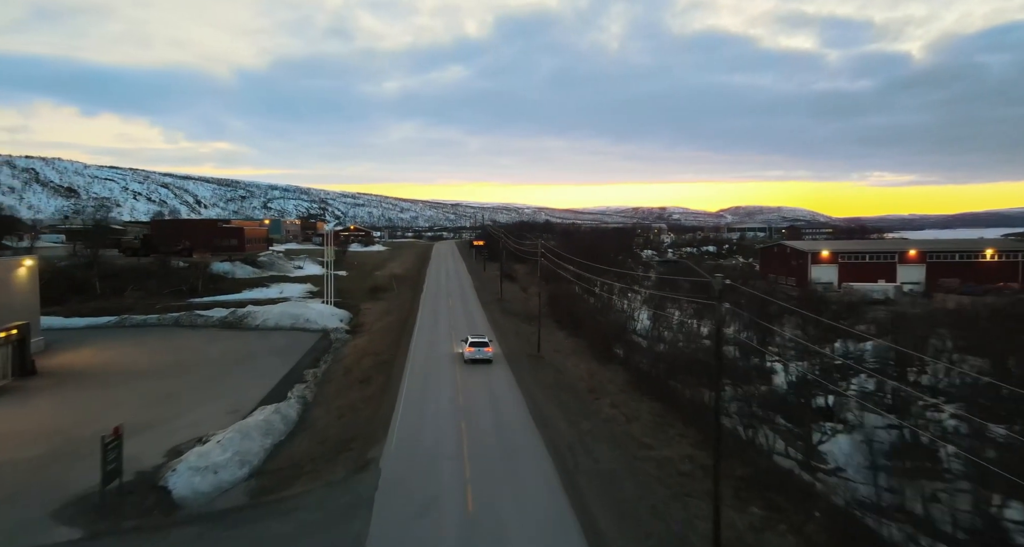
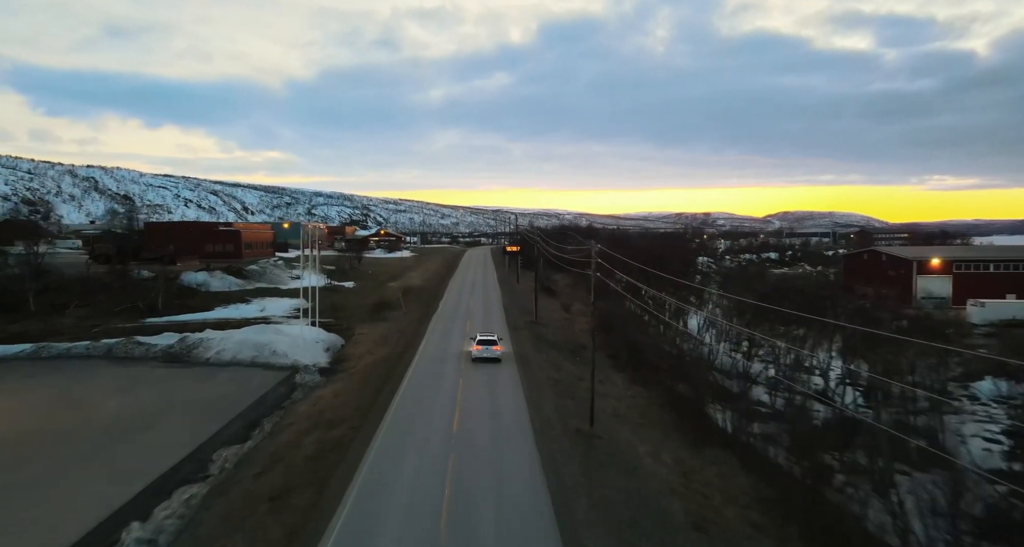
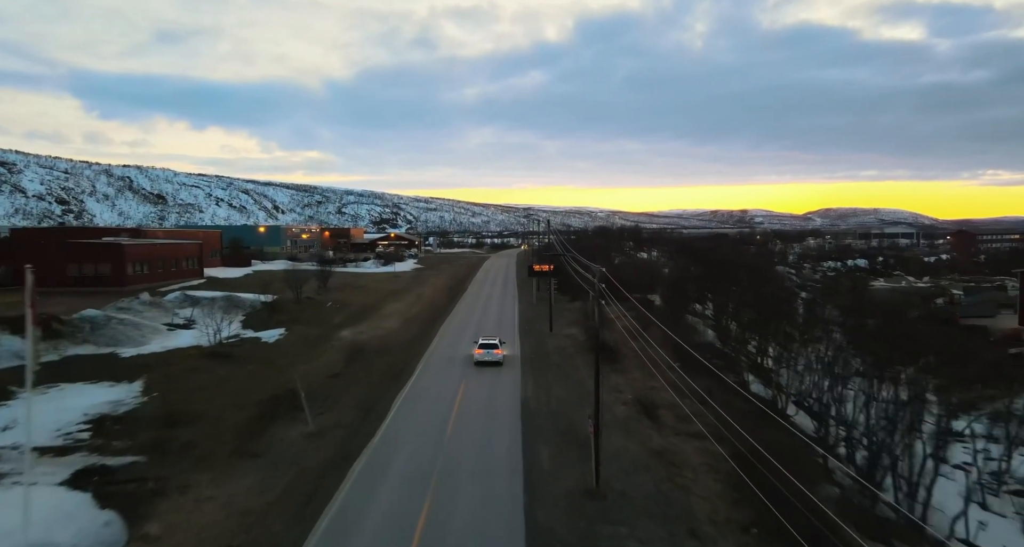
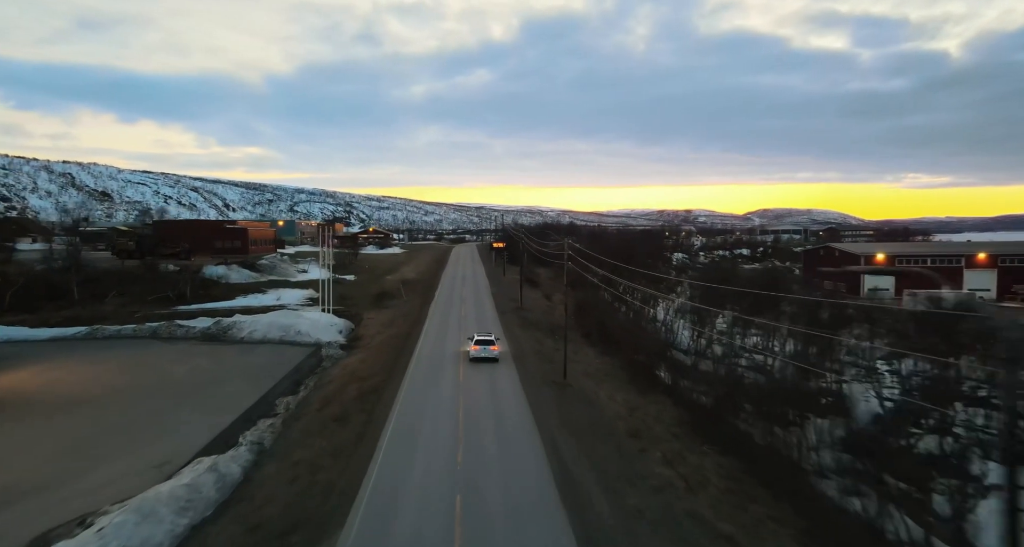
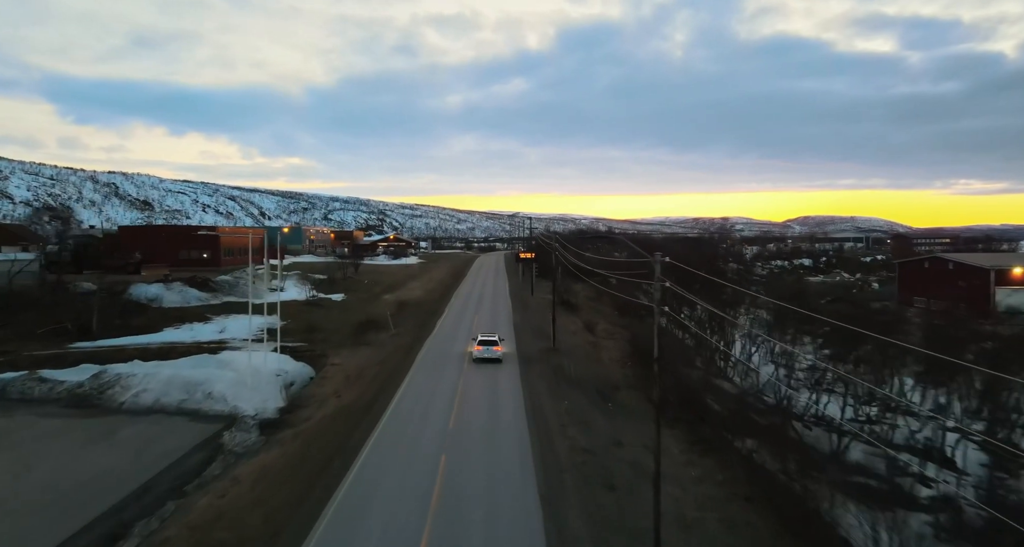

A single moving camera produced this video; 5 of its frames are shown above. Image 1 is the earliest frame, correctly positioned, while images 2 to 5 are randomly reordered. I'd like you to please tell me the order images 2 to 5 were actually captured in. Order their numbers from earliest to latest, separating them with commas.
4, 2, 5, 3
